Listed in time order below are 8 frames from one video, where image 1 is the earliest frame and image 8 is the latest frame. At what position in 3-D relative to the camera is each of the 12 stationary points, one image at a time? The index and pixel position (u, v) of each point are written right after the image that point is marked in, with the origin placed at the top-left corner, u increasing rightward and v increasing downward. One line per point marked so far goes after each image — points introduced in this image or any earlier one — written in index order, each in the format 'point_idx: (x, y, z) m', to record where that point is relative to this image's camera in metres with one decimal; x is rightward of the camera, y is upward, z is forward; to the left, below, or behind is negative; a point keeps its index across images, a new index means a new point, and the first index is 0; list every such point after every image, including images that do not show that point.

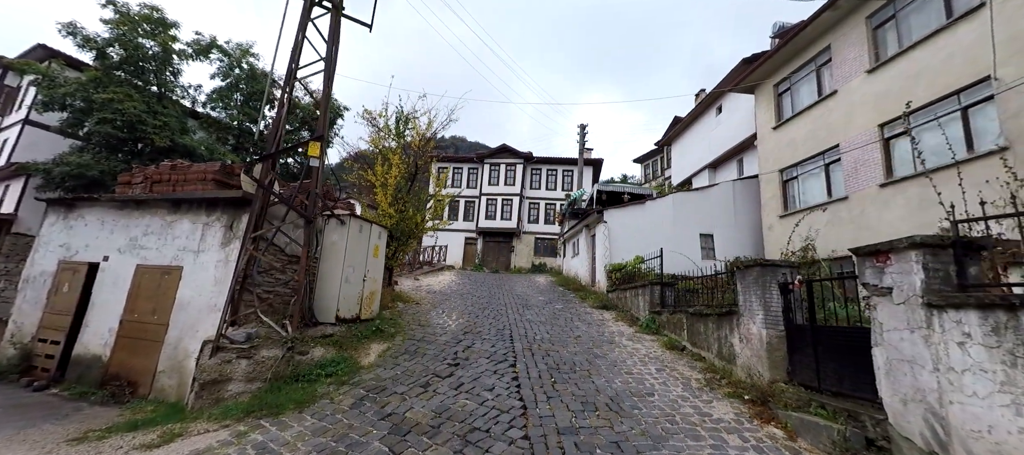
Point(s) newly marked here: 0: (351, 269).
0: (-2.9, -0.7, +6.6) m
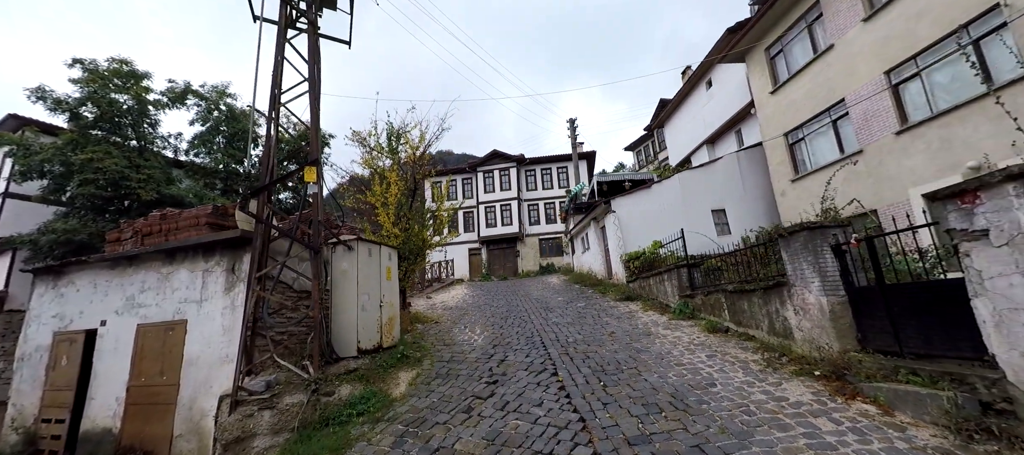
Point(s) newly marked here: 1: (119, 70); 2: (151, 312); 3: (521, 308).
0: (-2.5, -1.2, +6.1) m
1: (-13.4, +5.4, +12.3) m
2: (-5.4, -1.3, +5.4) m
3: (+0.2, -2.2, +10.1) m
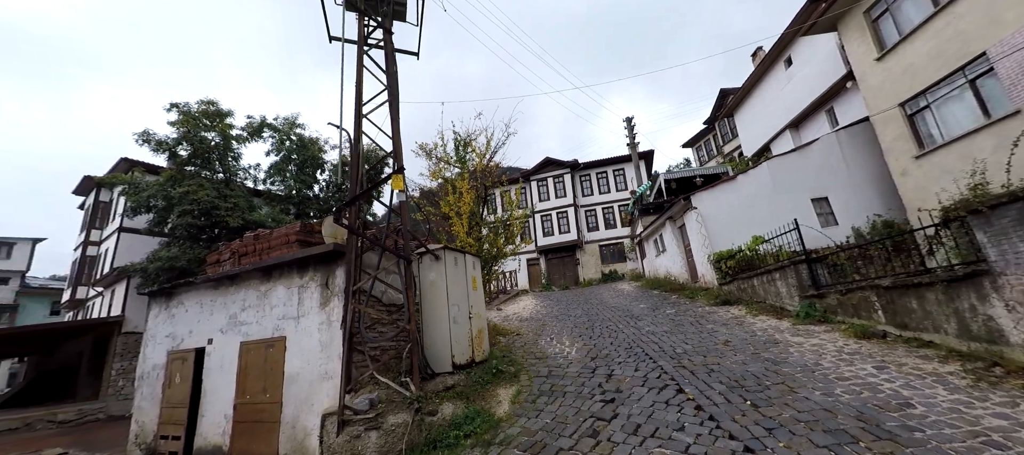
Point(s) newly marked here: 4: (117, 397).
0: (-0.9, -1.3, +5.8) m
1: (-11.3, +4.5, +13.5) m
2: (-3.9, -1.6, +5.5) m
3: (+2.4, -2.3, +9.4) m
4: (-13.7, -6.0, +13.2) m
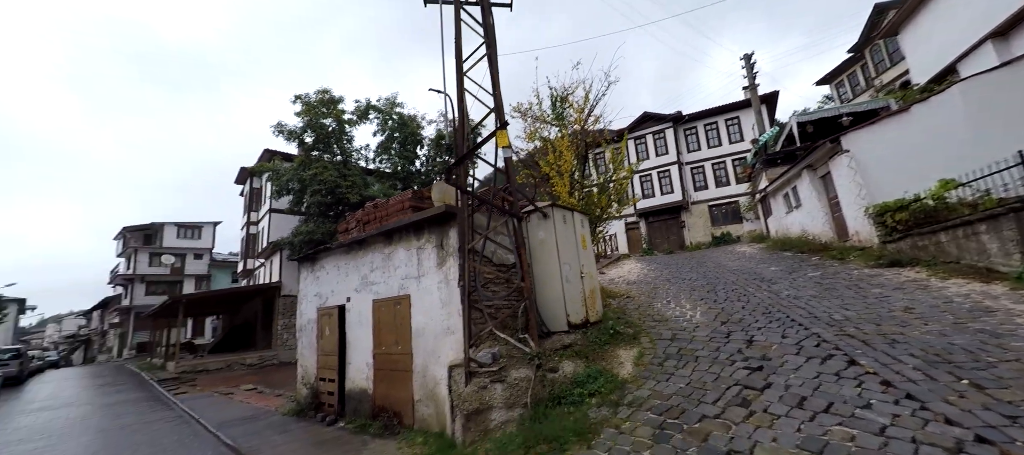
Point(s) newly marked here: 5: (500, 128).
0: (+0.9, -0.6, +5.6) m
1: (-7.7, +5.5, +15.0) m
2: (-2.1, -1.0, +6.0) m
3: (+4.9, -1.2, +8.3) m
4: (-9.7, -5.1, +16.0) m
5: (-0.2, +1.5, +5.5) m
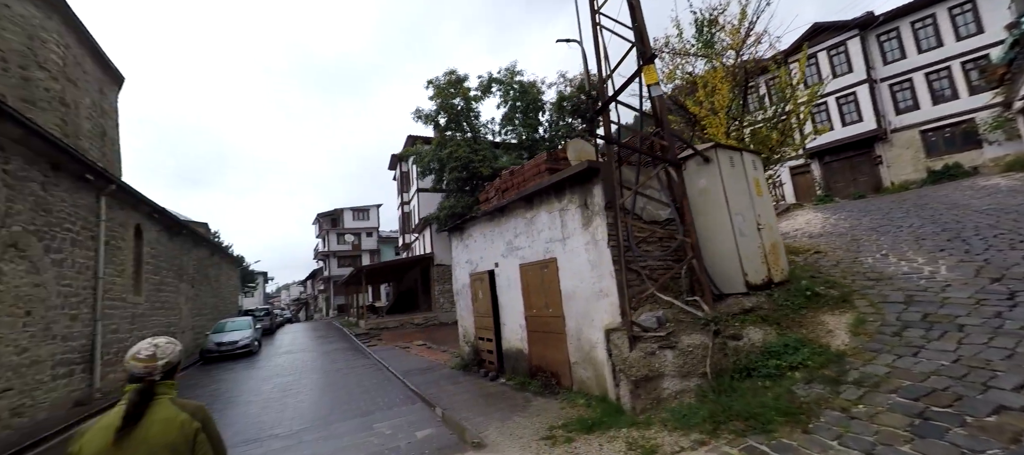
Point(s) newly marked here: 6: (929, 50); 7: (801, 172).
0: (+2.9, +0.1, +4.7) m
1: (-2.8, +6.5, +15.9) m
2: (+0.2, -0.4, +6.0) m
3: (+7.6, 0.0, +6.1) m
4: (-3.4, -4.0, +18.2) m
5: (+1.8, +2.1, +4.8) m
6: (+17.1, +7.3, +15.1) m
7: (+13.2, +2.5, +17.4) m
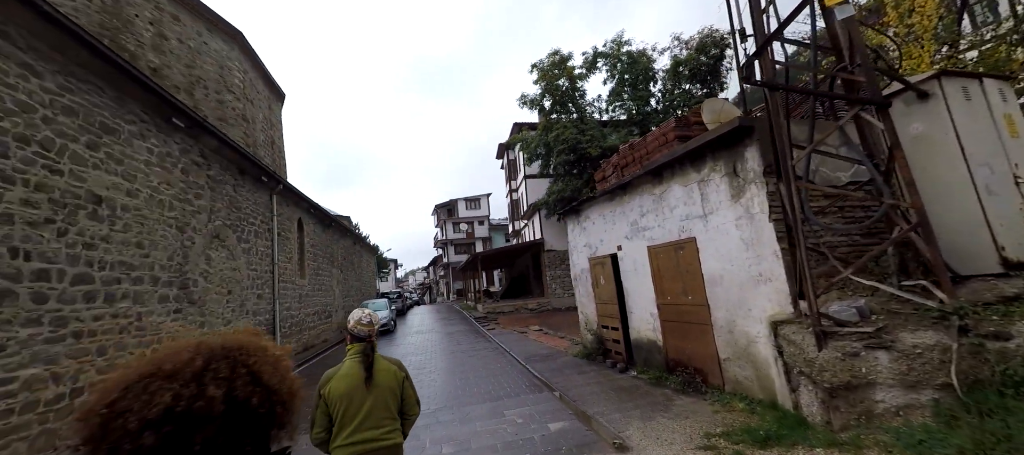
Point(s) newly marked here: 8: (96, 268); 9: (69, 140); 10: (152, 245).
0: (+4.3, +0.5, +3.3) m
1: (+1.5, +7.1, +15.5) m
2: (+2.1, -0.1, +5.3) m
3: (+9.2, +0.6, +3.4) m
4: (+2.0, -3.4, +18.1) m
5: (+3.1, +2.5, +3.6) m
6: (+20.4, +8.5, +9.5) m
7: (+17.5, +3.6, +12.8) m
8: (-5.0, -0.5, +4.3) m
9: (-4.8, +1.0, +3.9) m
10: (-5.3, -0.2, +5.2) m
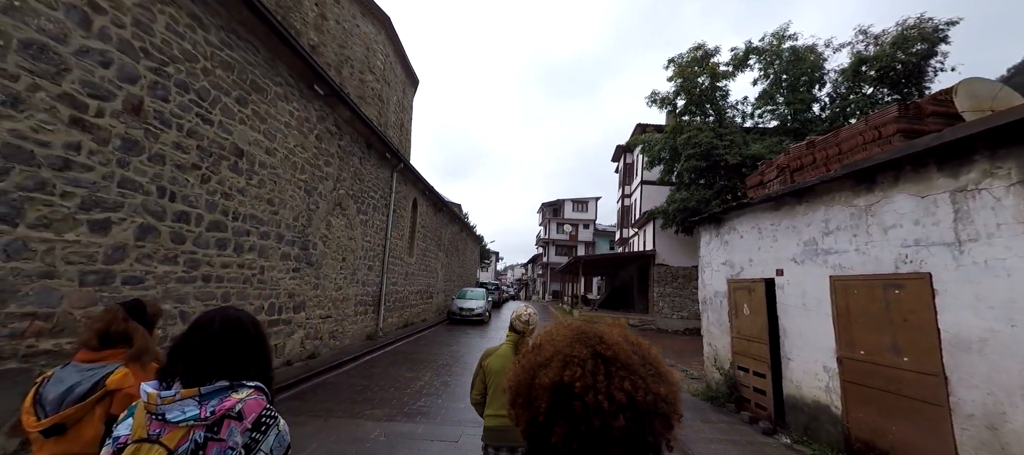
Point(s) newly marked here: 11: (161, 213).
0: (+5.1, +0.1, +1.2) m
1: (+6.5, +6.6, +13.6) m
2: (+3.5, -0.3, +3.7) m
3: (+9.8, -0.4, -0.1) m
4: (+6.5, -3.9, +16.1) m
5: (+4.3, +2.2, +1.8) m
6: (+23.1, +6.0, +2.6) m
7: (+20.7, +1.5, +6.7) m
8: (-3.7, +0.1, +4.7) m
9: (-3.4, +1.5, +4.3) m
10: (-3.6, +0.4, +5.7) m
11: (-3.7, +0.1, +3.8) m
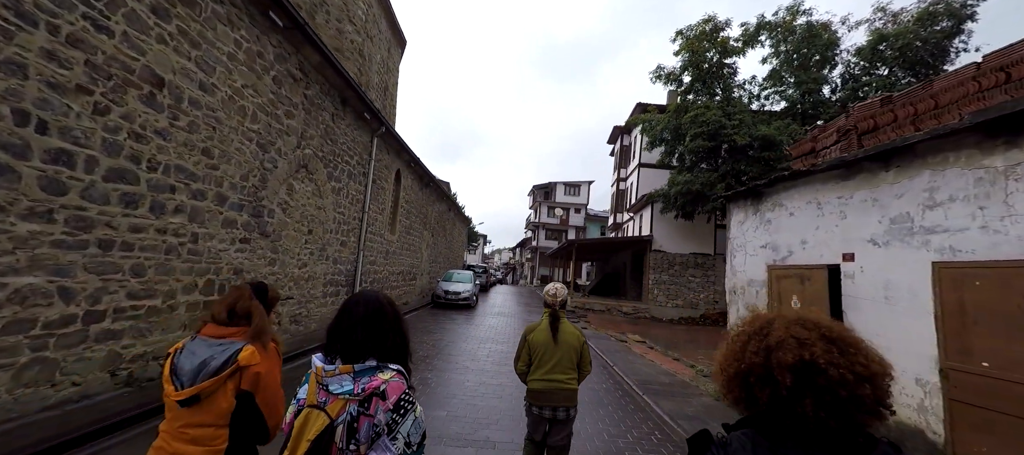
0: (+5.3, +0.2, +0.3) m
1: (+6.4, +7.2, +12.6) m
2: (+3.5, -0.1, +2.9) m
3: (+10.0, -0.5, -0.7) m
4: (+6.0, -3.2, +15.5) m
5: (+4.5, +2.3, +0.9) m
6: (+23.3, +5.6, +2.2) m
7: (+20.7, +1.4, +6.3) m
8: (-3.6, +0.6, +3.6) m
9: (-3.3, +2.0, +3.1) m
10: (-3.6, +0.9, +4.5) m
11: (-3.6, +0.6, +2.7) m
